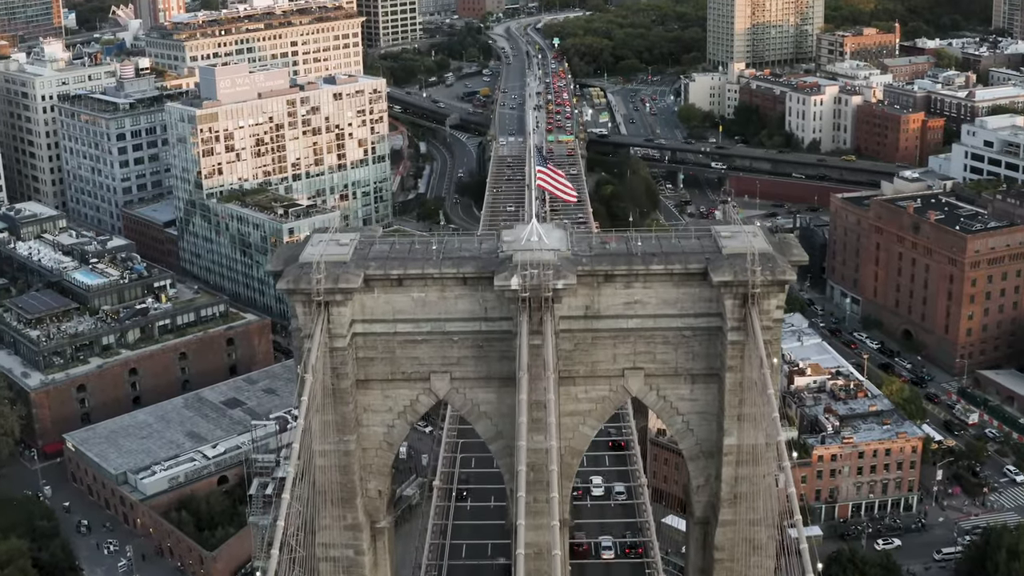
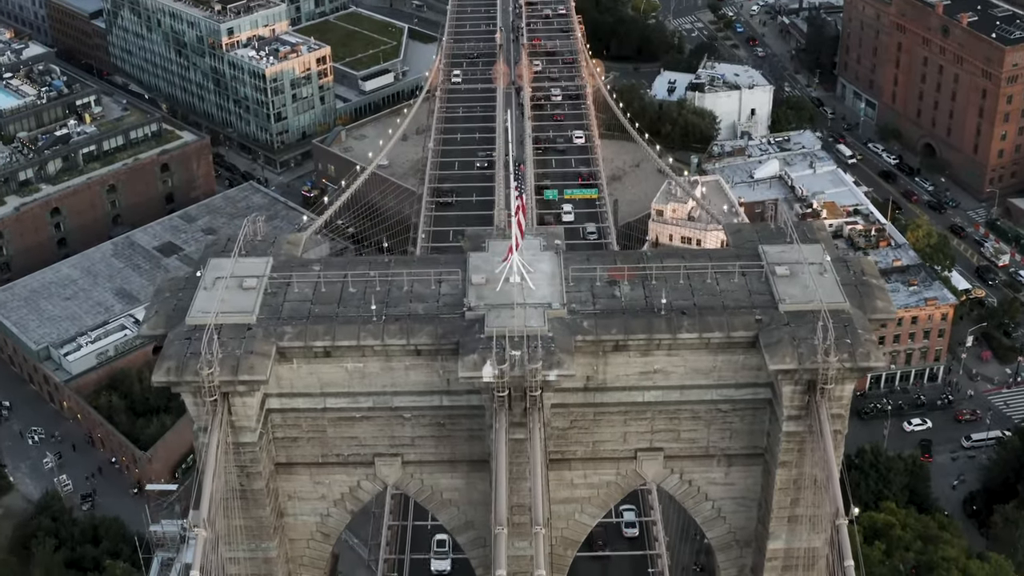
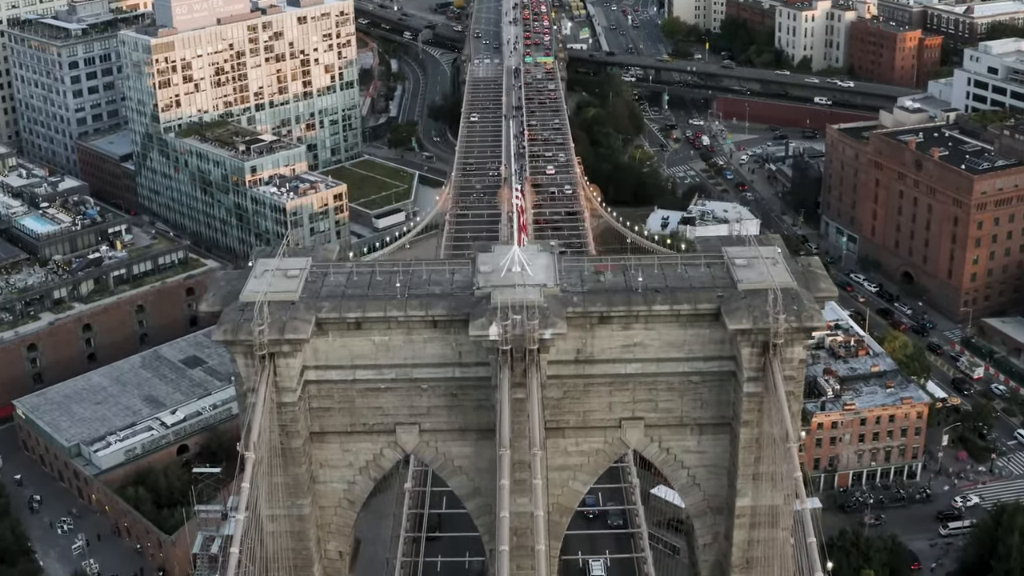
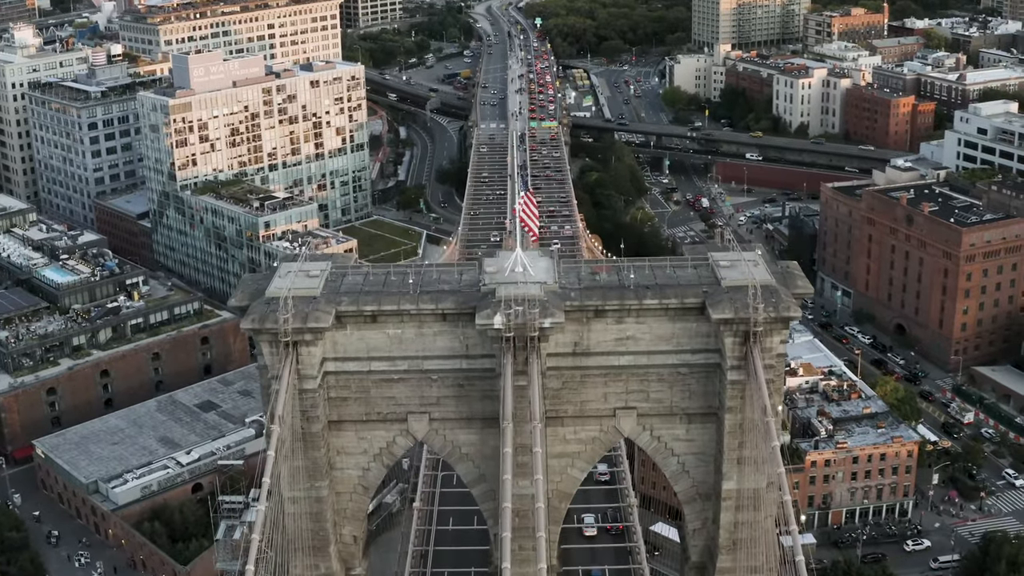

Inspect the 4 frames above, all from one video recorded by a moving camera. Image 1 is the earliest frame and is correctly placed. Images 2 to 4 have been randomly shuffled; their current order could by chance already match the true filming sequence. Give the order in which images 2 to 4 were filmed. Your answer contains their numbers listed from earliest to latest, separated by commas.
4, 3, 2
